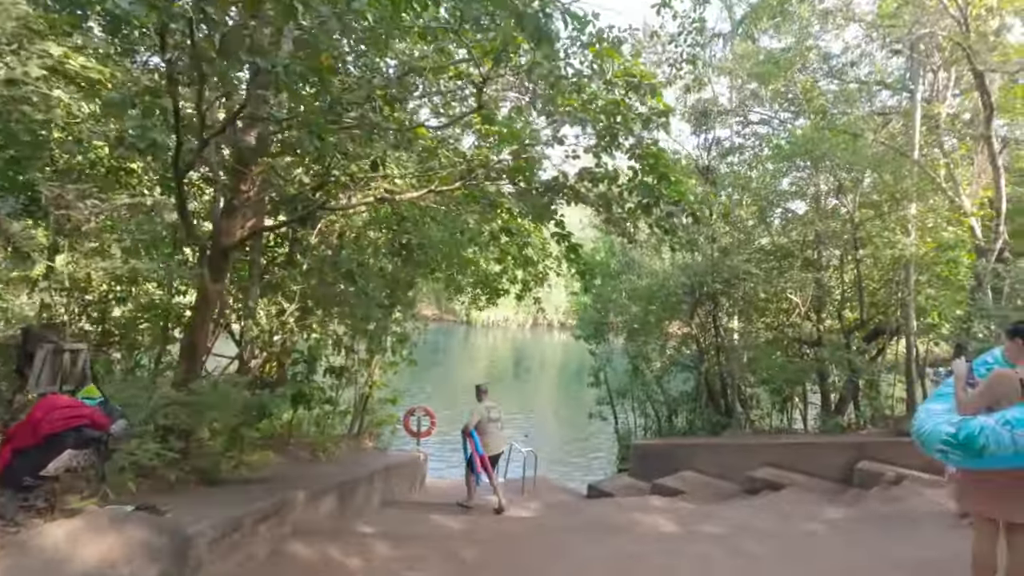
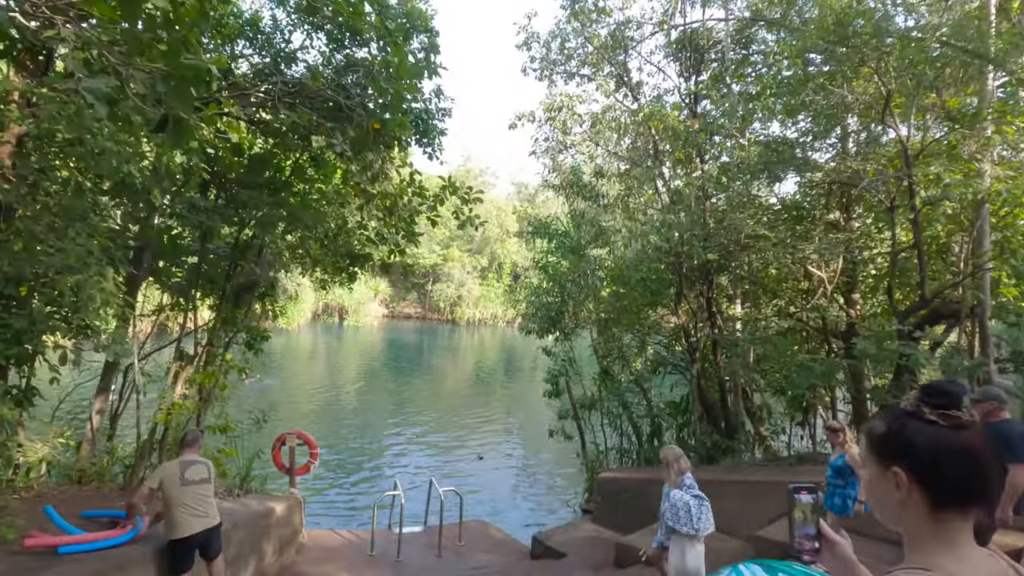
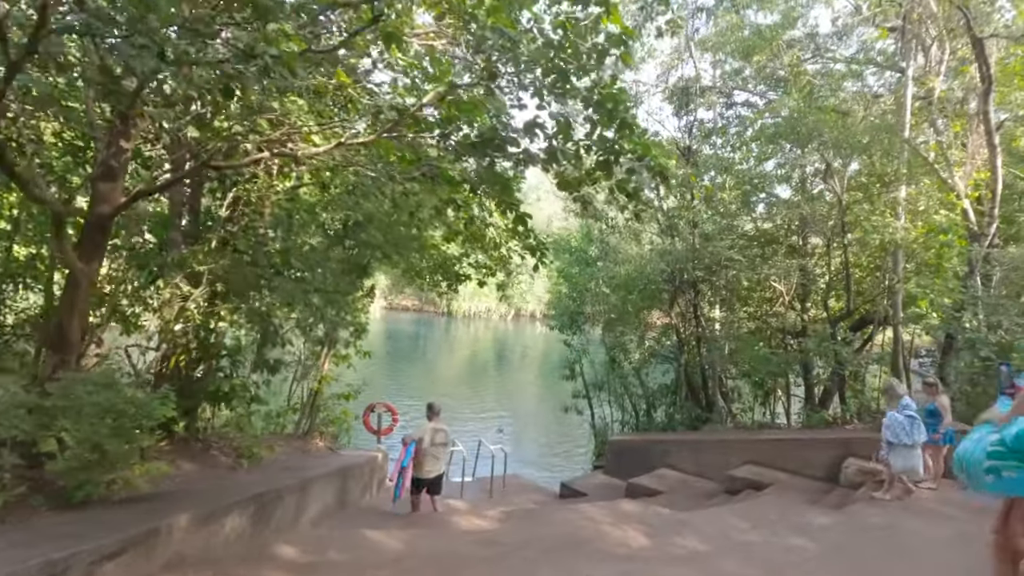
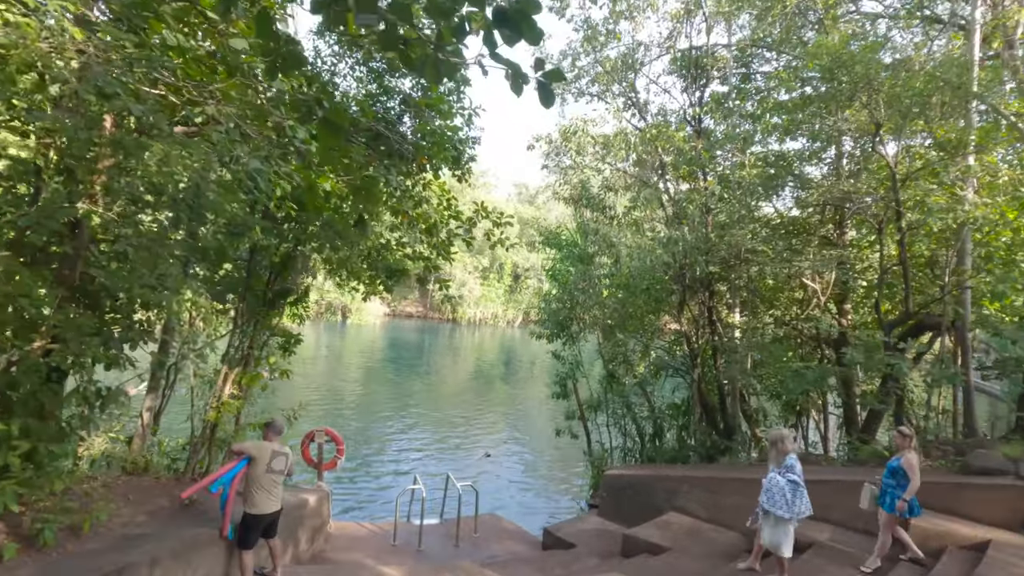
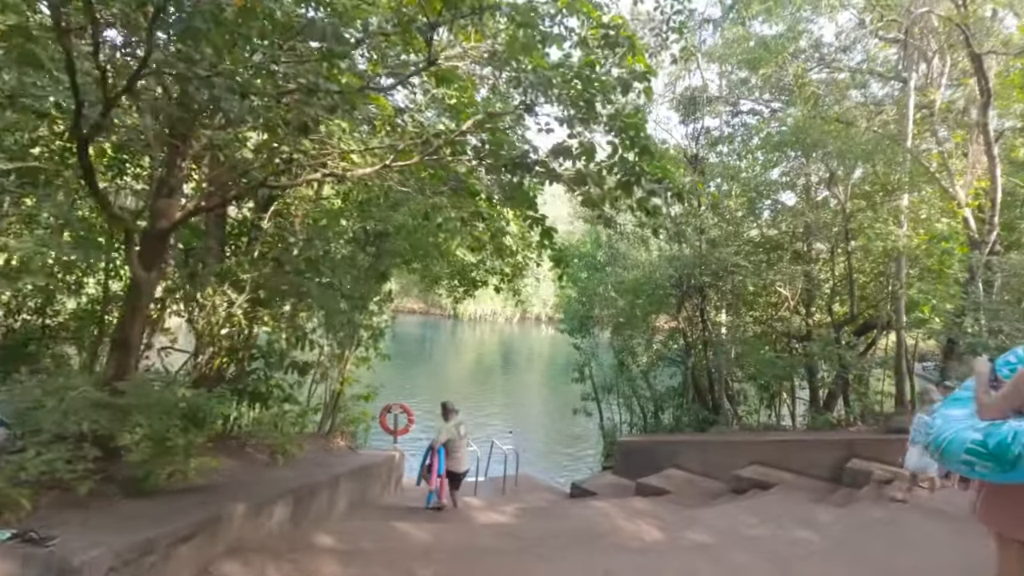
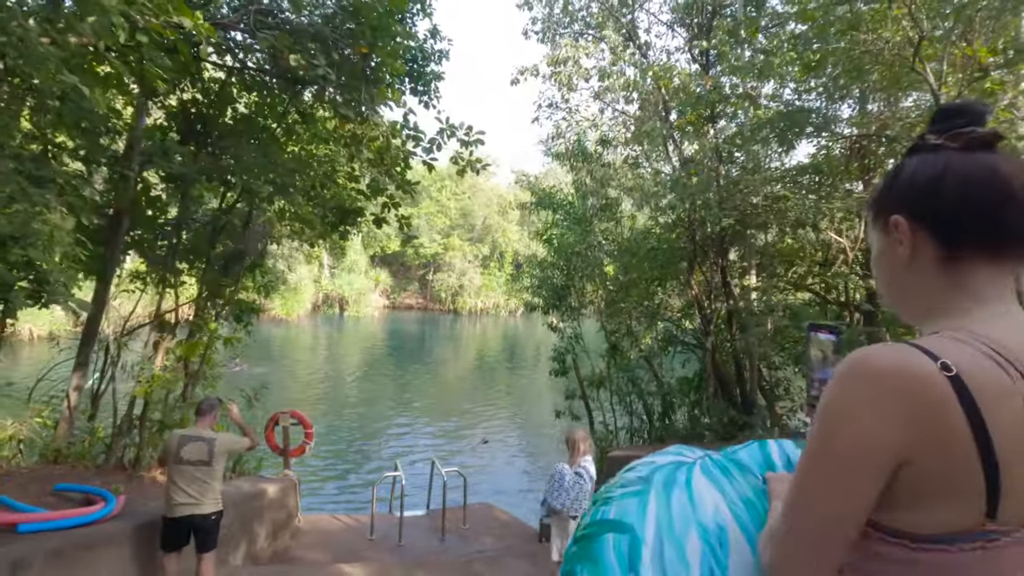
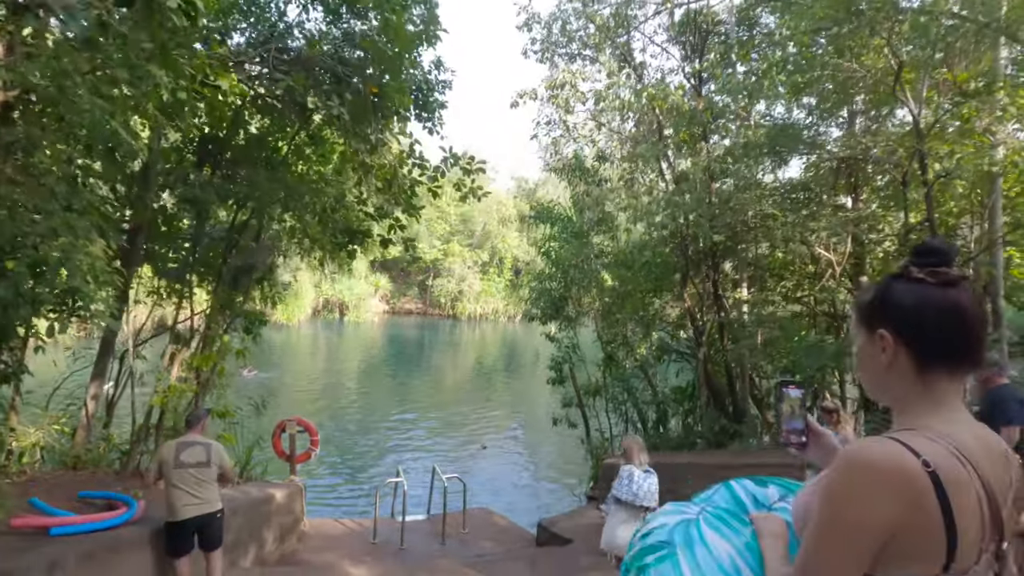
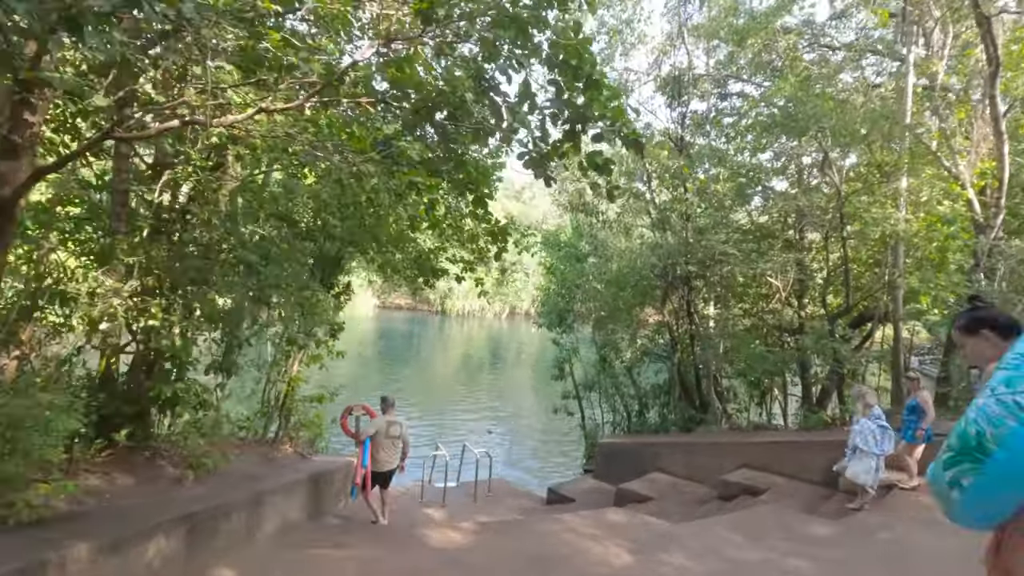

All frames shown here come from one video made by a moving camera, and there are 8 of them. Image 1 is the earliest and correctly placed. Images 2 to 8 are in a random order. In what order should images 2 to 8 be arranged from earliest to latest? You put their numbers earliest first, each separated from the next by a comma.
5, 3, 8, 4, 2, 7, 6
